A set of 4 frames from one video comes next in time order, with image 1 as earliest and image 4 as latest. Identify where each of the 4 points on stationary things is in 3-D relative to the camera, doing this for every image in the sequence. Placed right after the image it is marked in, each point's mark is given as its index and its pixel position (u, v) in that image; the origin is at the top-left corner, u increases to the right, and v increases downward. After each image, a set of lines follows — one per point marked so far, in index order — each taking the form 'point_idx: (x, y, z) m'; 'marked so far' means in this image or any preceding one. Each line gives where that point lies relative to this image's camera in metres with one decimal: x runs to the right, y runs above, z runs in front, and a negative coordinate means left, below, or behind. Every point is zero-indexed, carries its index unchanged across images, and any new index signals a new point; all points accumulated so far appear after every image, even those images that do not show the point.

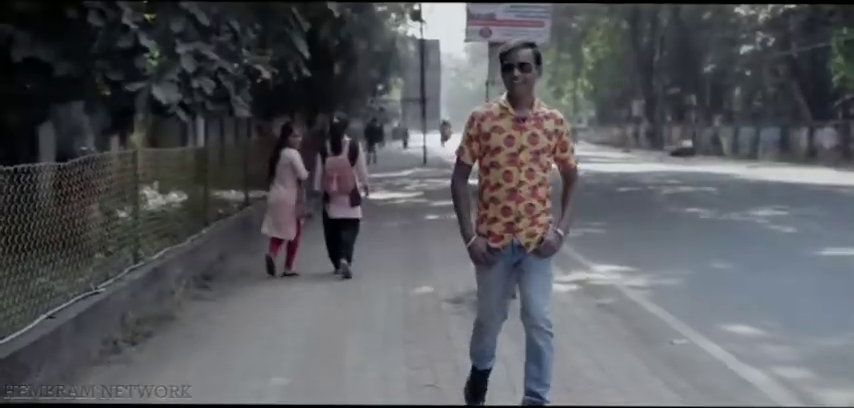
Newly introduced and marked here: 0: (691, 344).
0: (+1.6, -0.9, +8.2) m
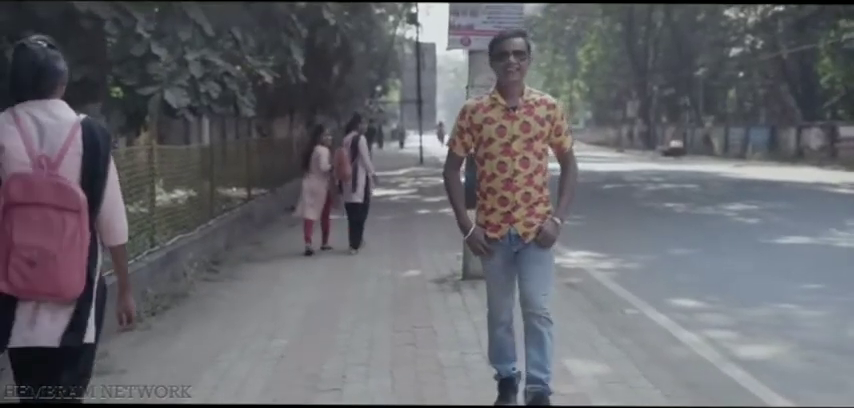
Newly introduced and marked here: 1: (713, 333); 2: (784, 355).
0: (+1.5, -0.8, +9.4) m
1: (+1.8, -0.8, +8.5) m
2: (+2.1, -0.9, +7.8) m
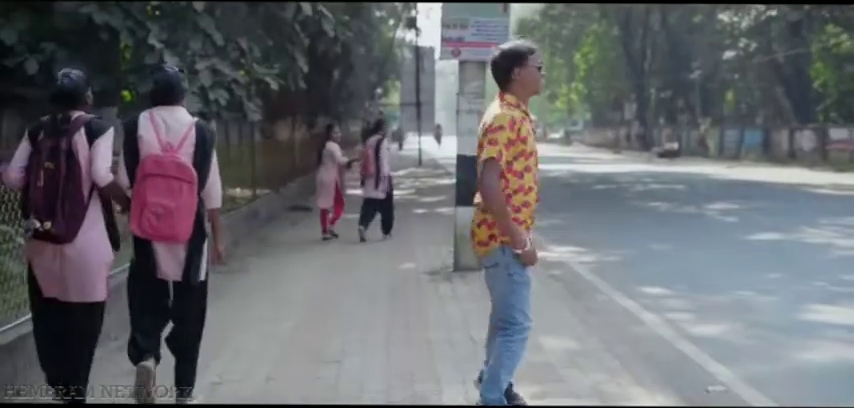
0: (+1.4, -0.8, +10.4) m
1: (+1.8, -0.8, +9.6) m
2: (+2.0, -0.9, +8.8) m
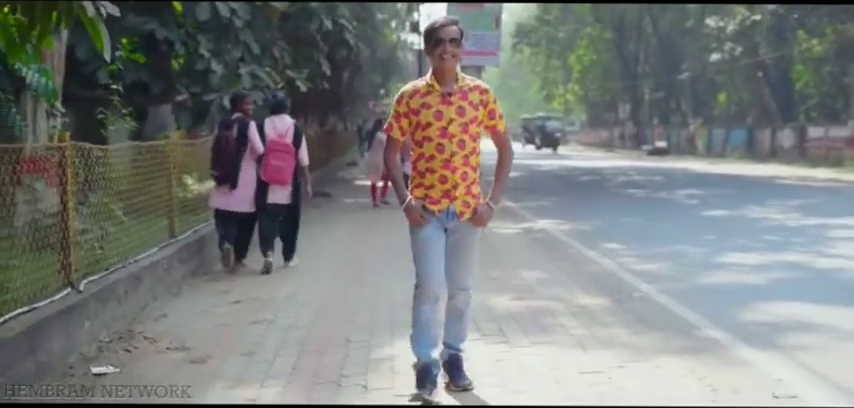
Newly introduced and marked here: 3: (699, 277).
0: (+1.5, -0.5, +13.5) m
1: (+1.9, -0.5, +12.6) m
2: (+2.1, -0.6, +11.9) m
3: (+2.3, -0.6, +11.0) m
